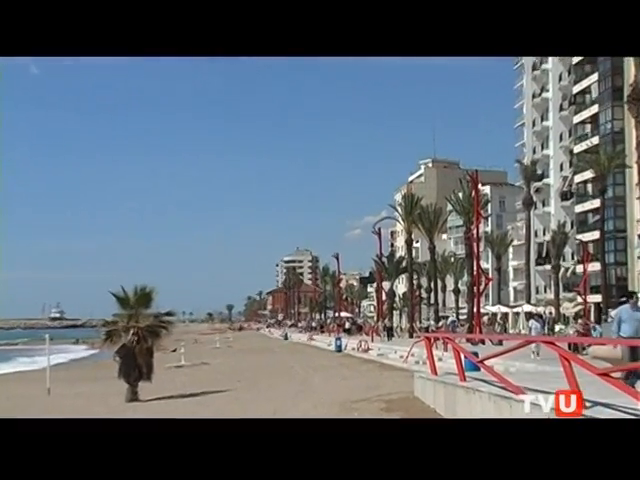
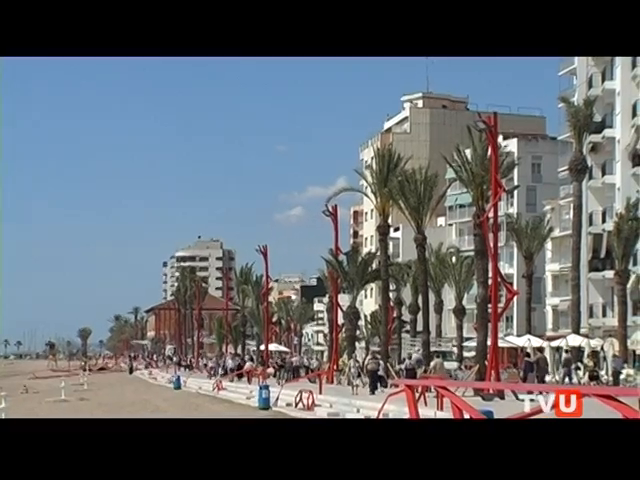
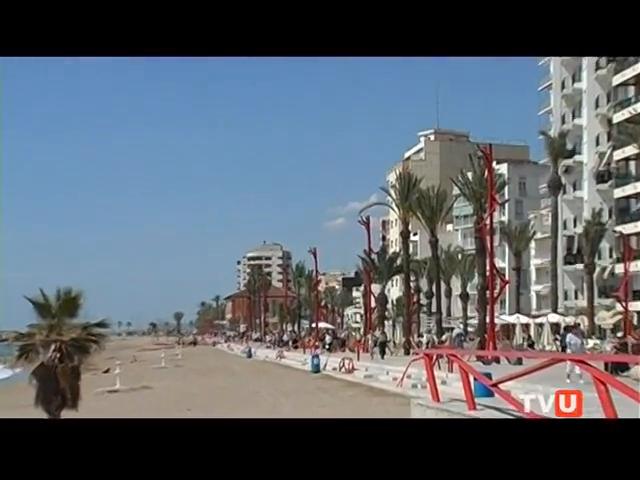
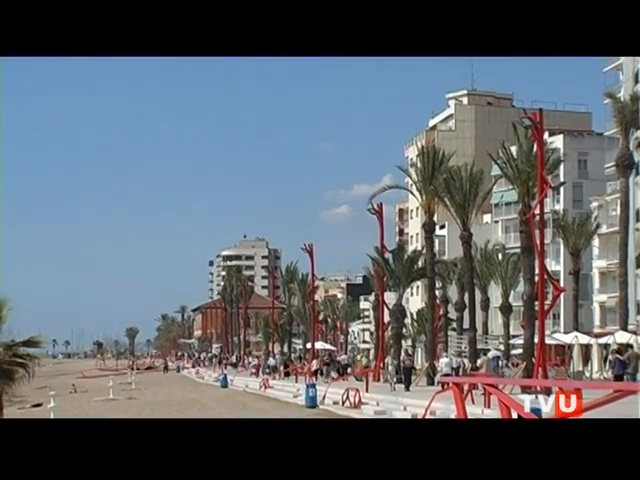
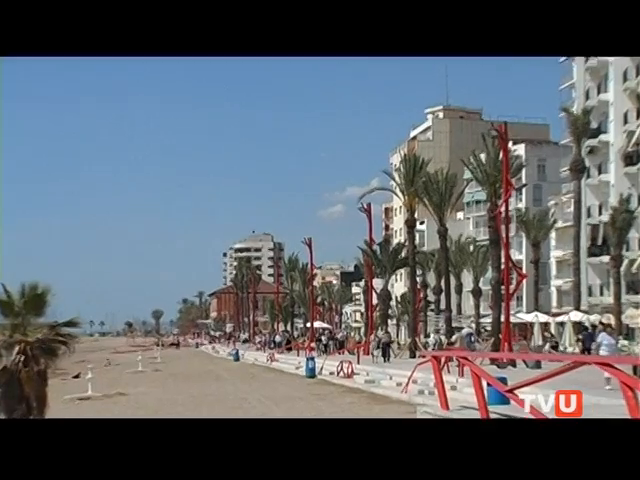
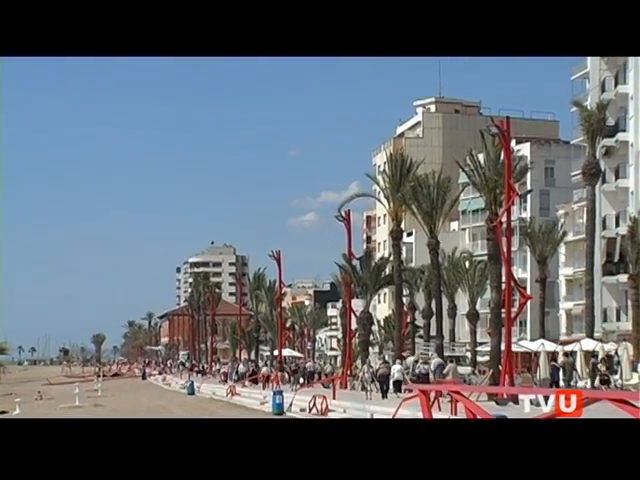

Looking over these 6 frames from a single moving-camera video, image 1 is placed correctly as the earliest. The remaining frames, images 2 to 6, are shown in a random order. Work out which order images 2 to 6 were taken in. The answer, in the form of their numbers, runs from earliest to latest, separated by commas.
3, 5, 4, 6, 2
